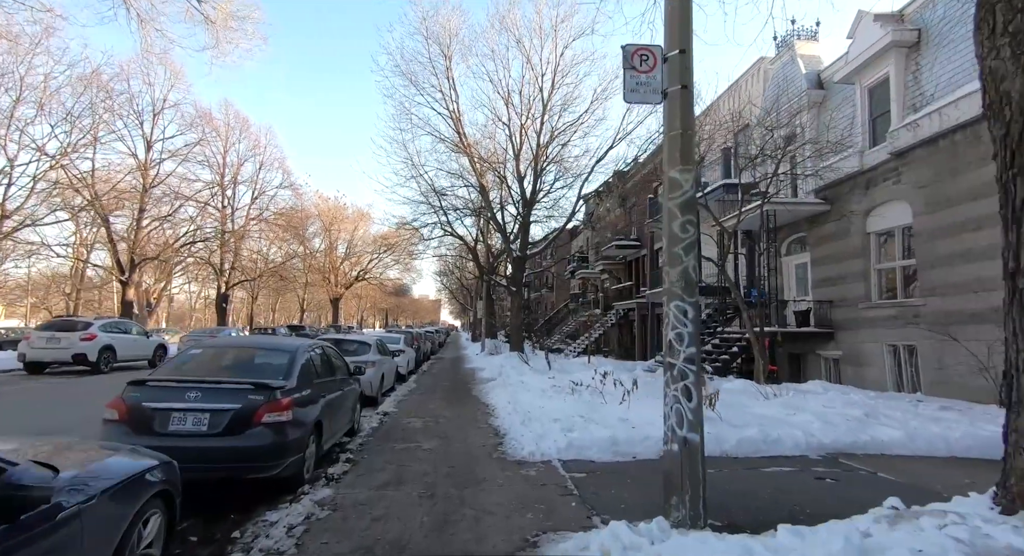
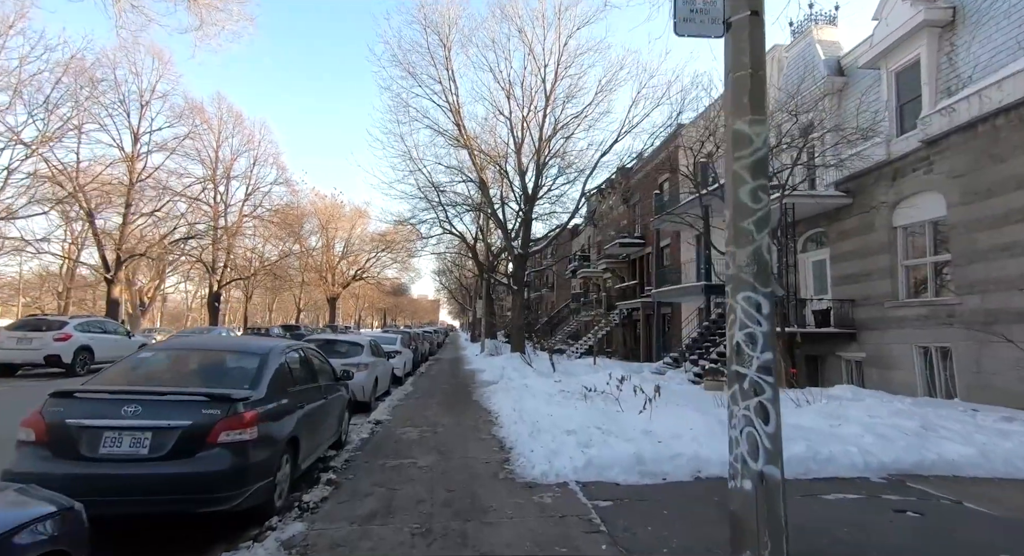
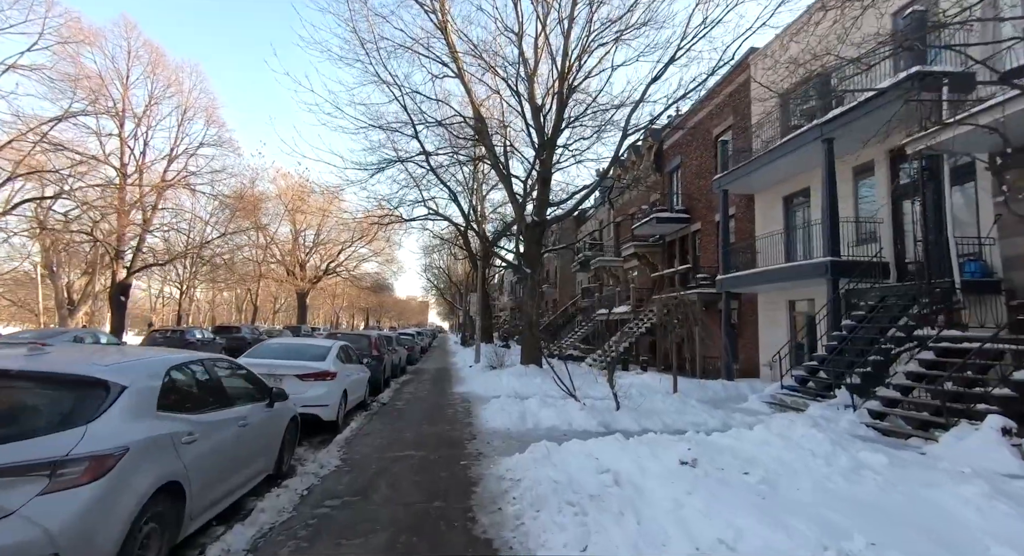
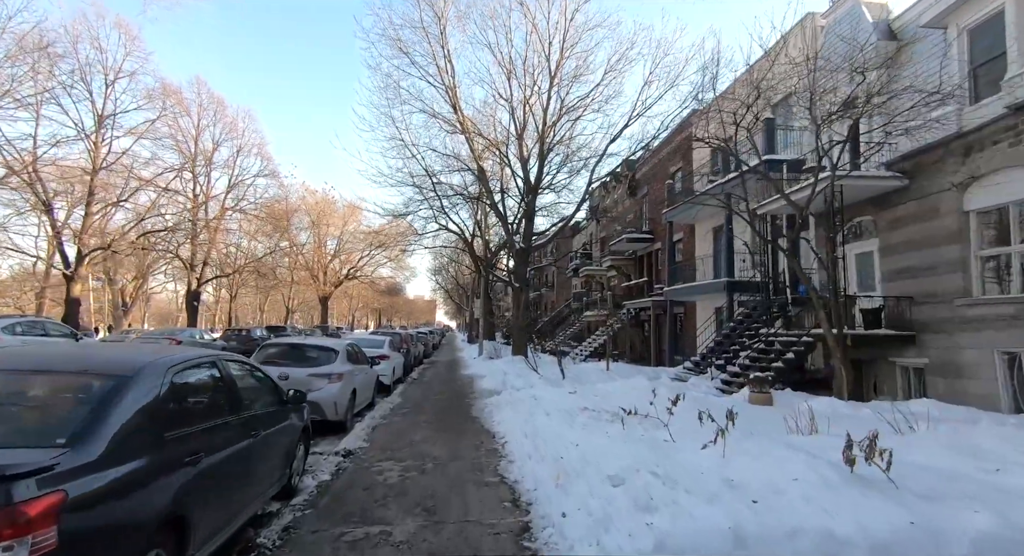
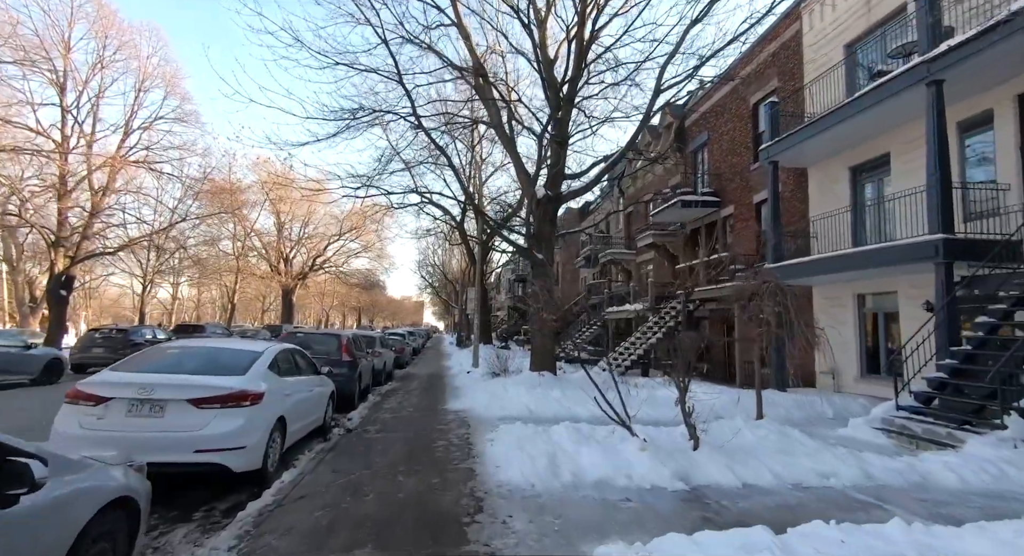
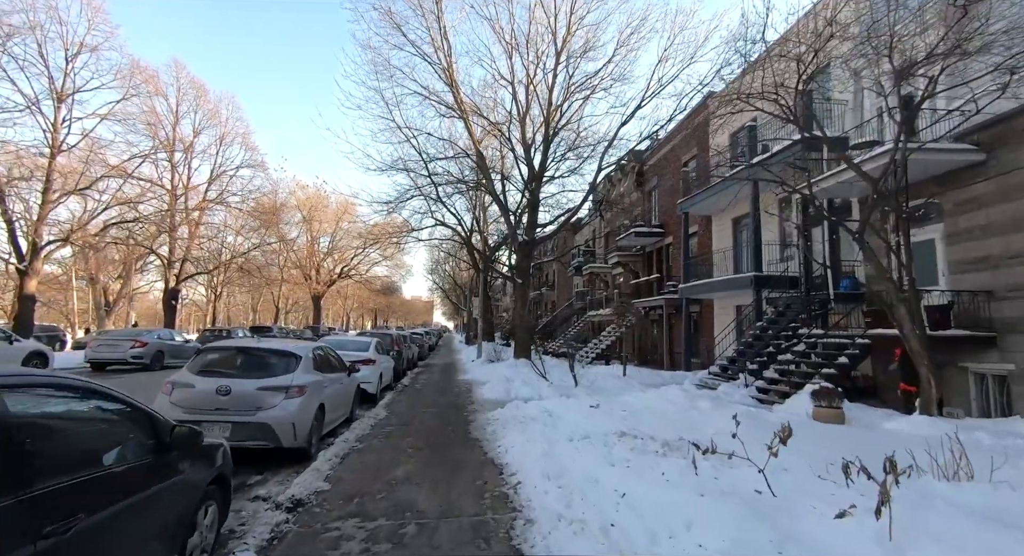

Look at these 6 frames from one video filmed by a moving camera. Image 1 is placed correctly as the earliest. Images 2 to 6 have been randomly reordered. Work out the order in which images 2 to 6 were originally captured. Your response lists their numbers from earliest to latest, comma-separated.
2, 4, 6, 3, 5
